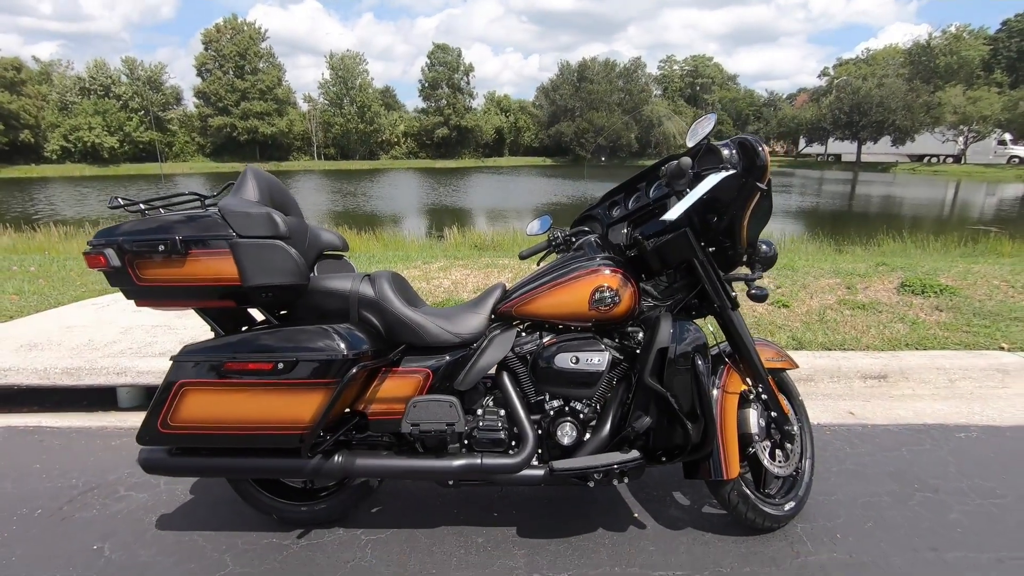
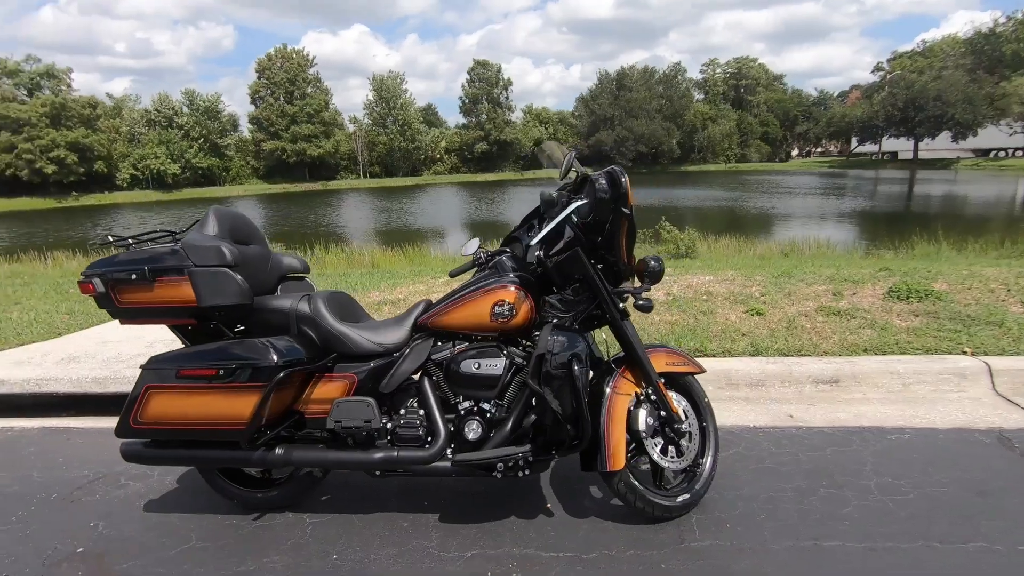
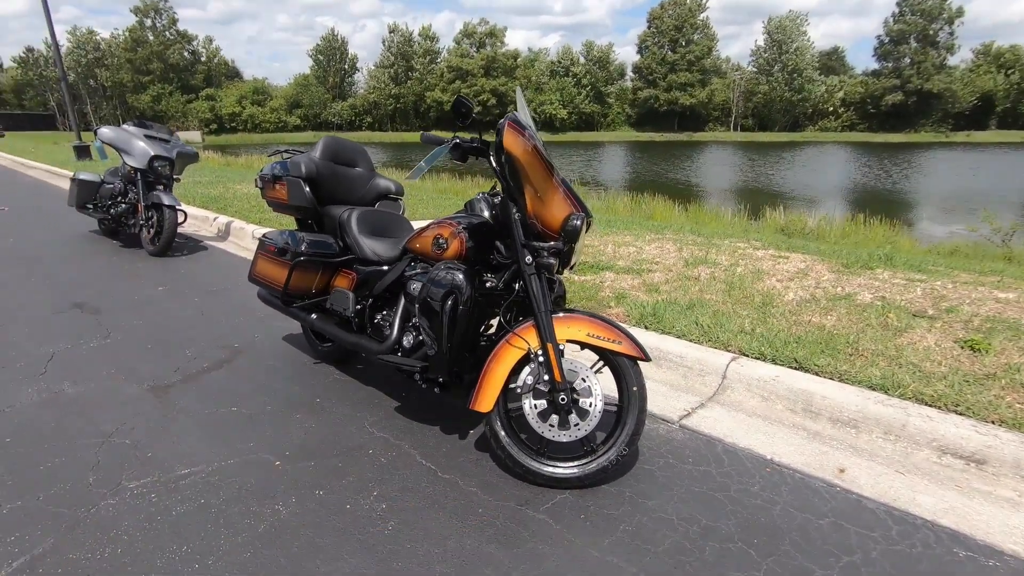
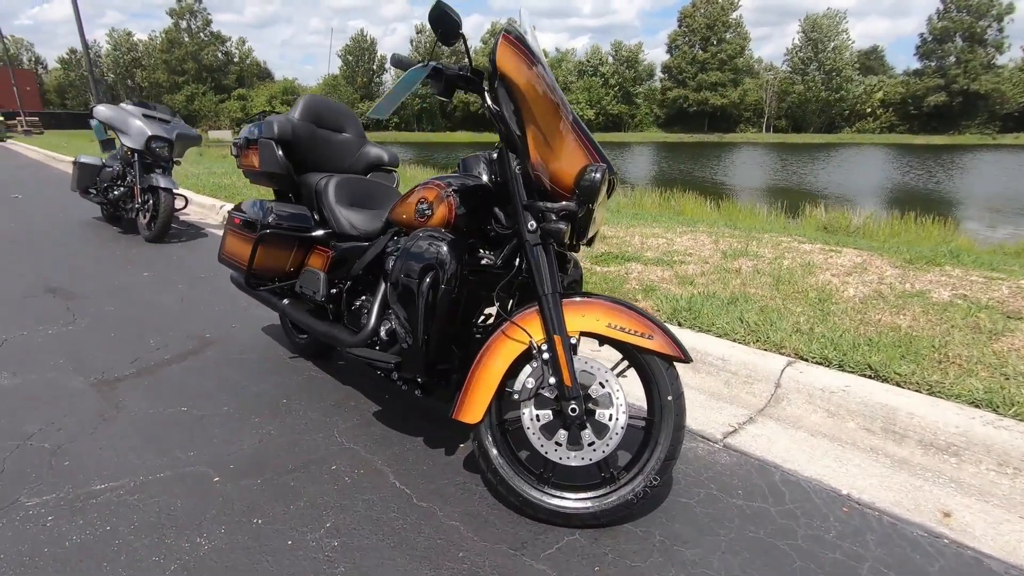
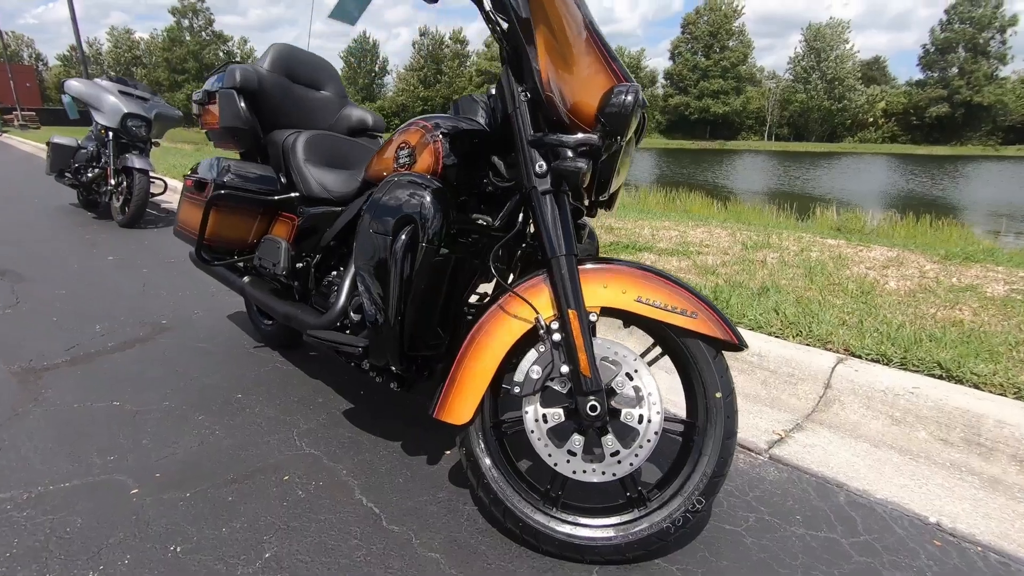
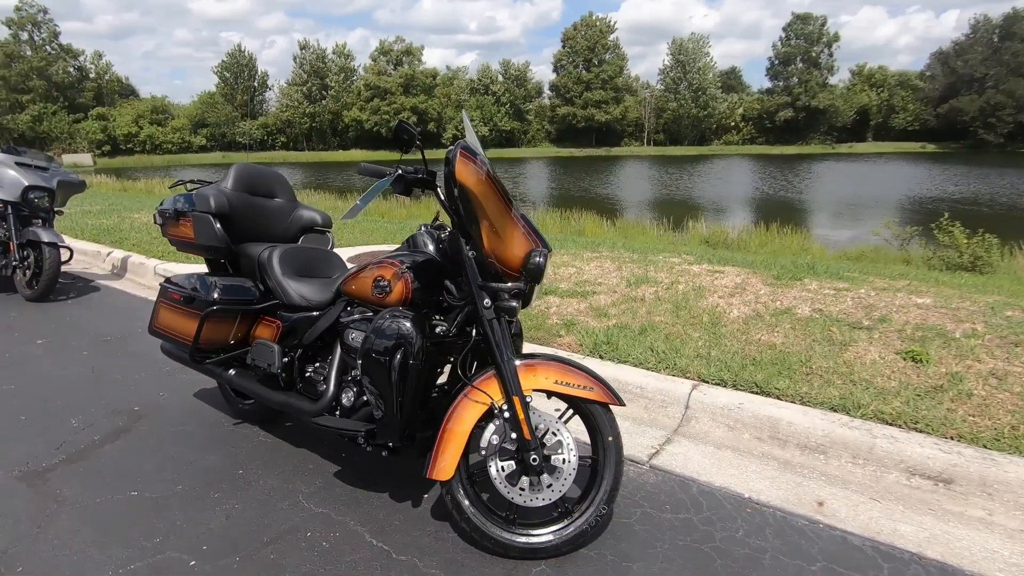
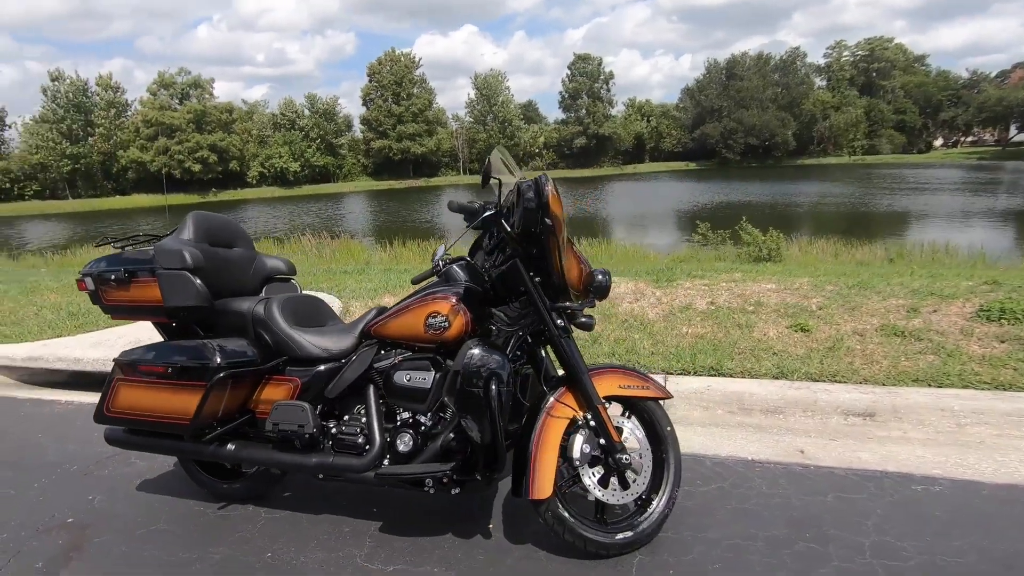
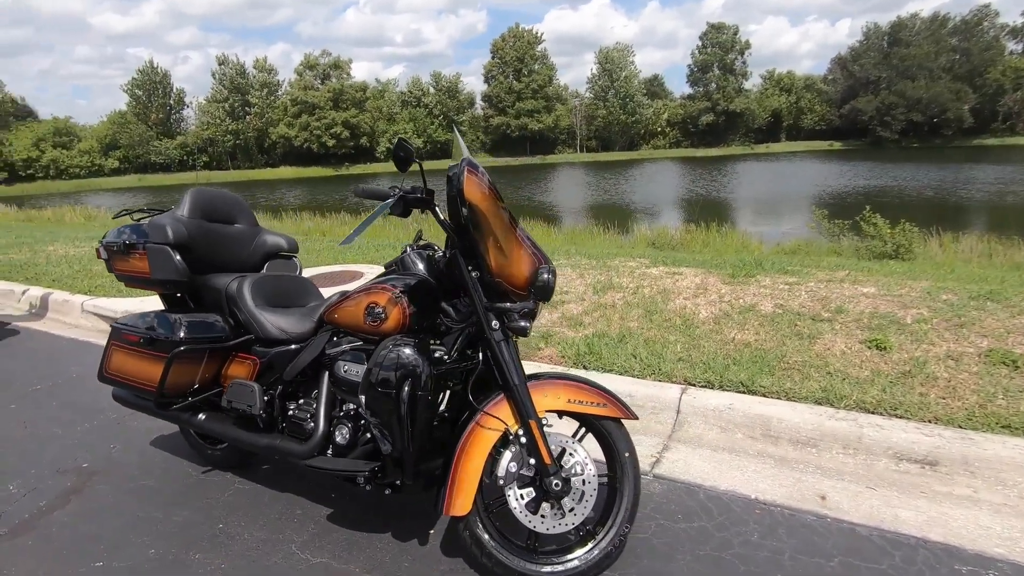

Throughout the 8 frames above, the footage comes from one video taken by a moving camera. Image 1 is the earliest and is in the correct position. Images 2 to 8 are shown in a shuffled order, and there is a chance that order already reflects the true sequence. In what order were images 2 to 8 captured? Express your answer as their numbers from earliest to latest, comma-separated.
2, 7, 8, 6, 3, 4, 5
